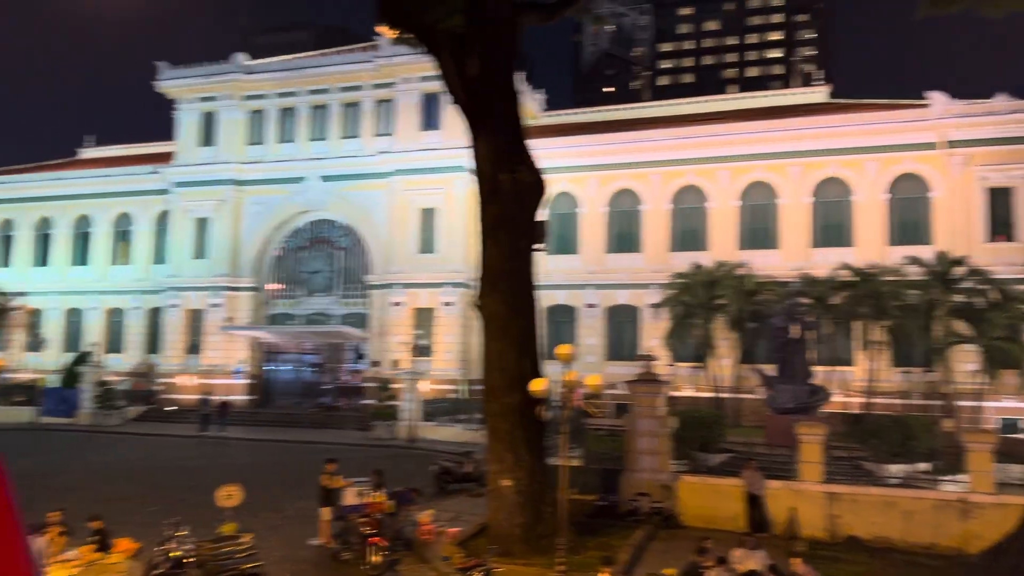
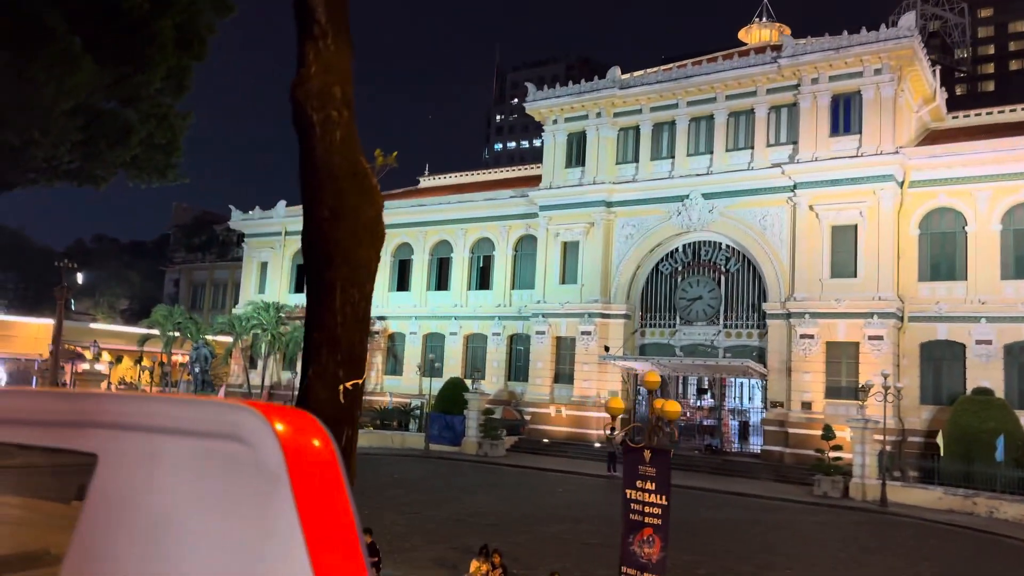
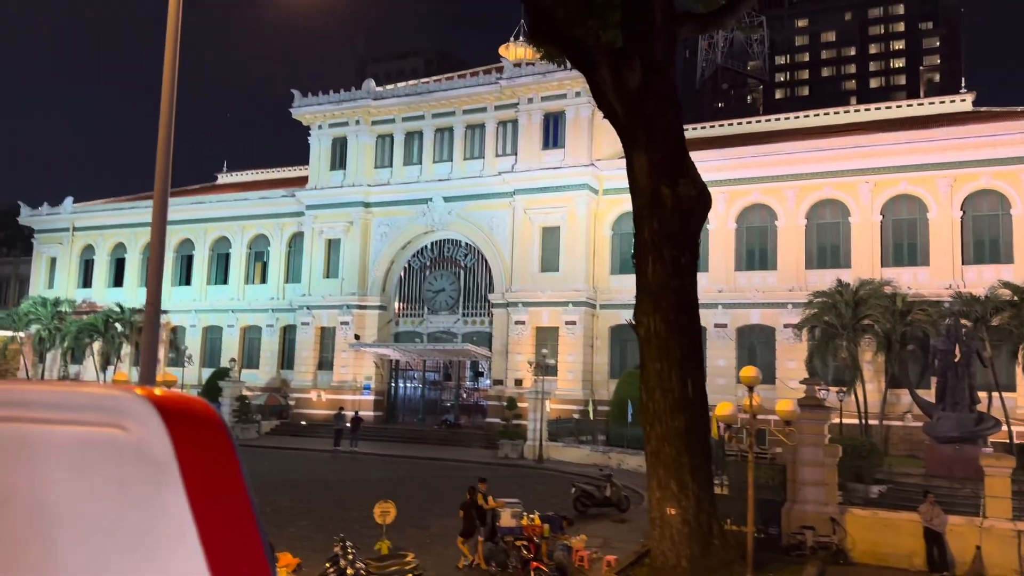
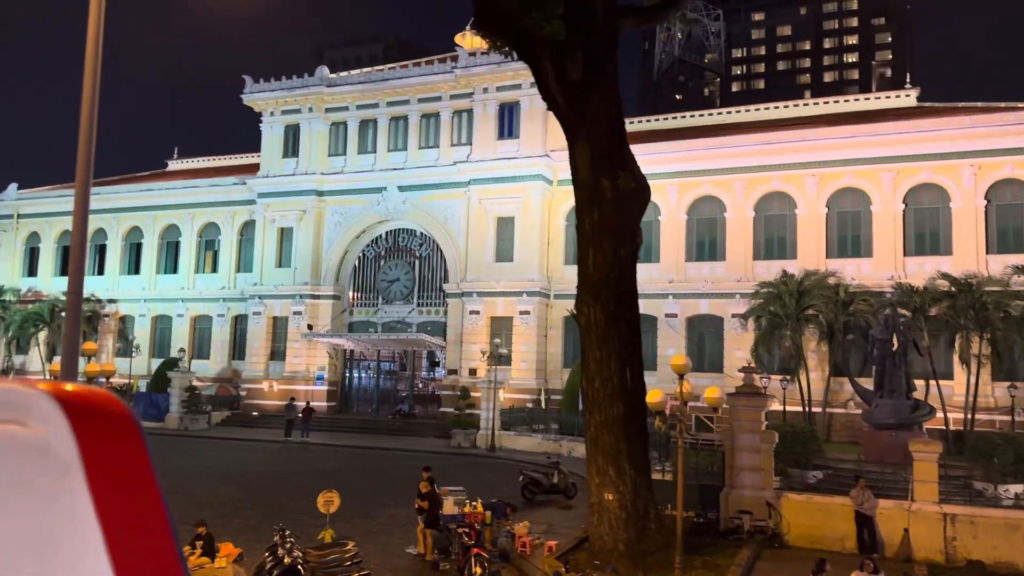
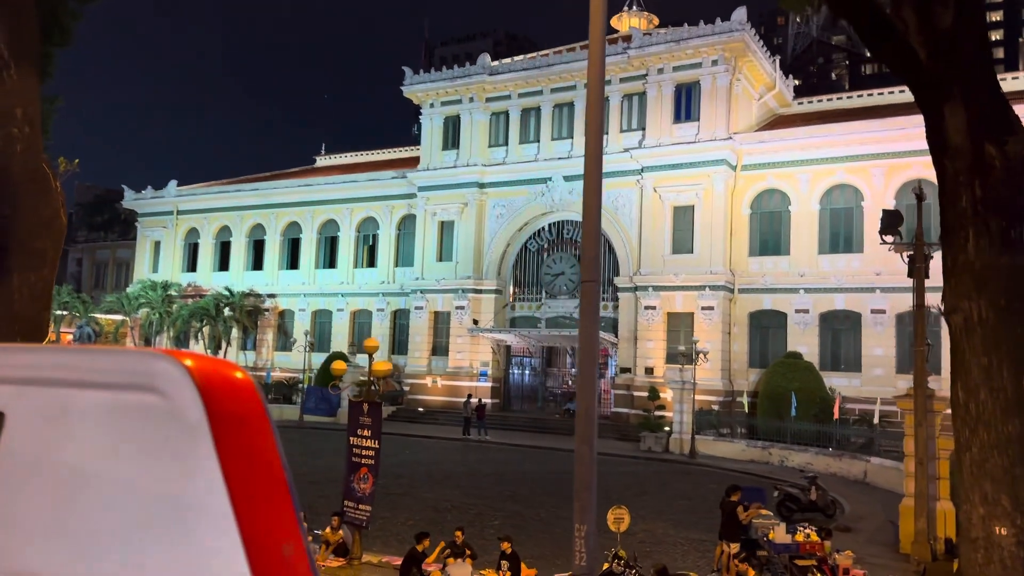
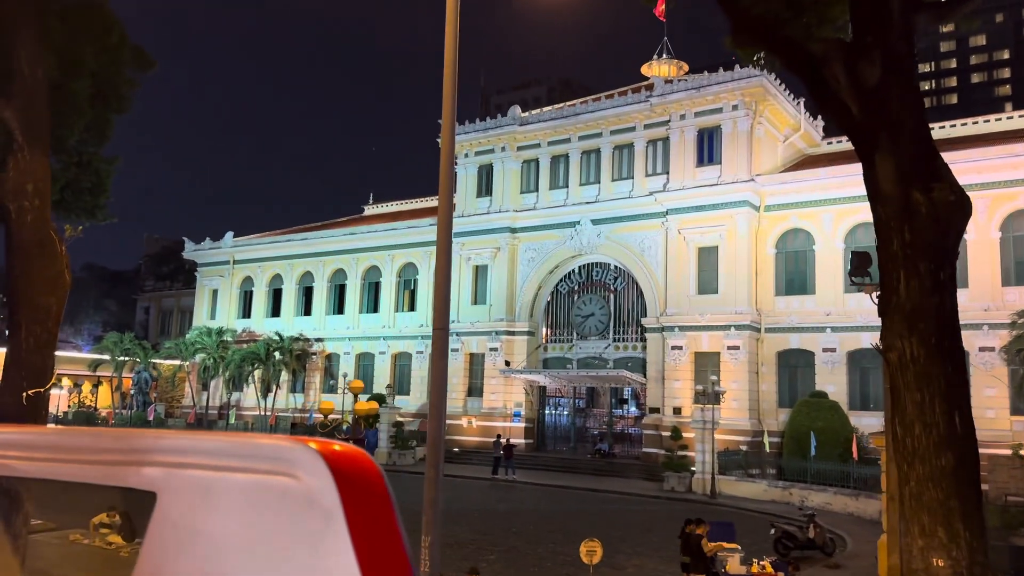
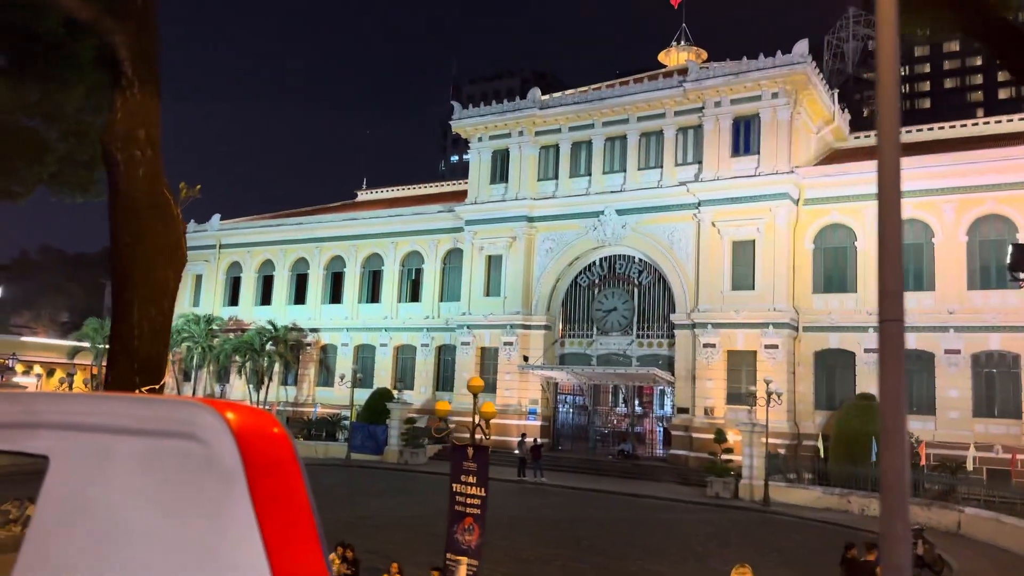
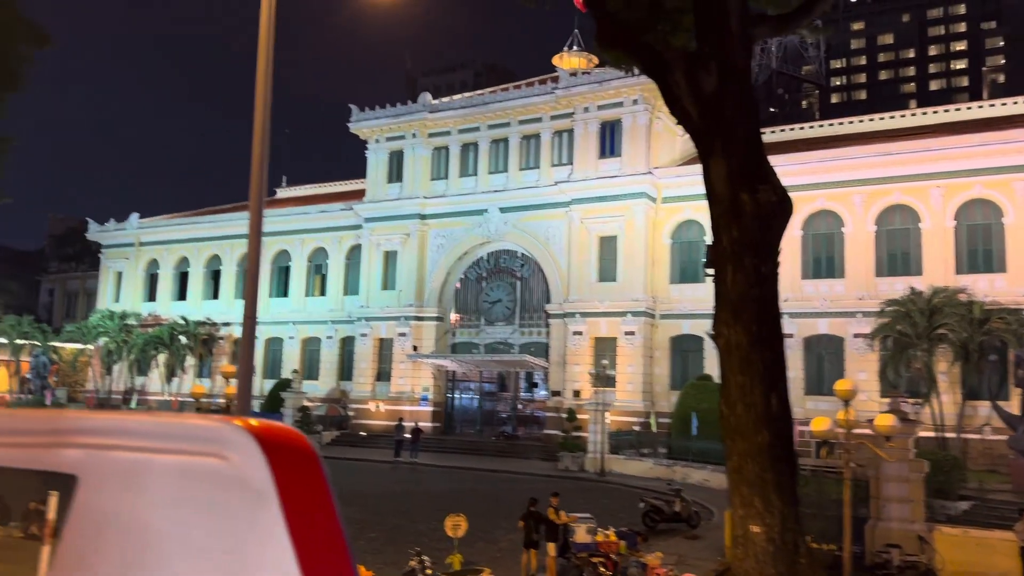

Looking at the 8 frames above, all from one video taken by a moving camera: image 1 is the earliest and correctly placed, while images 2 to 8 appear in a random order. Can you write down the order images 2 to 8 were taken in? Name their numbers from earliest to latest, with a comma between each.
4, 3, 8, 6, 5, 7, 2
